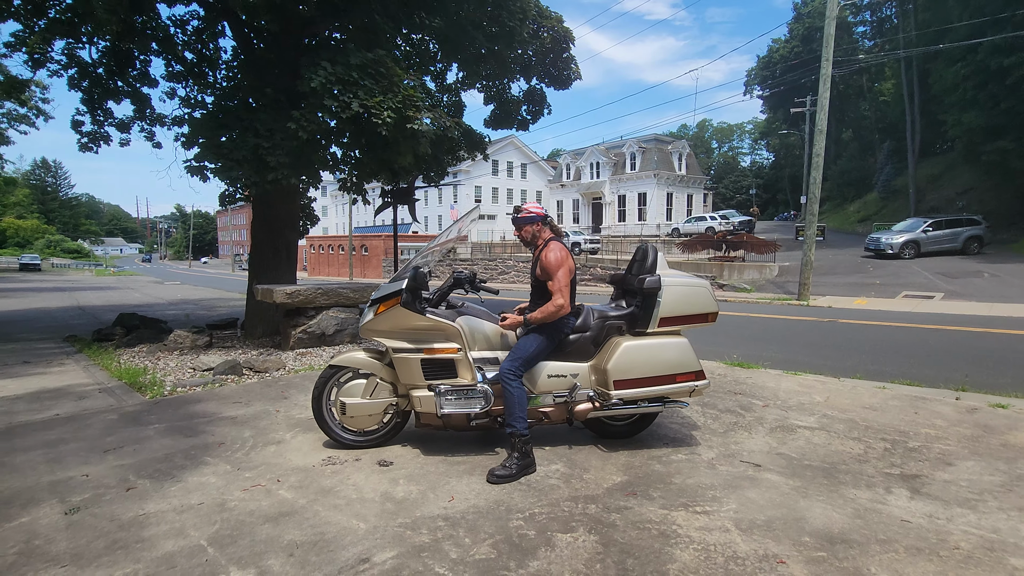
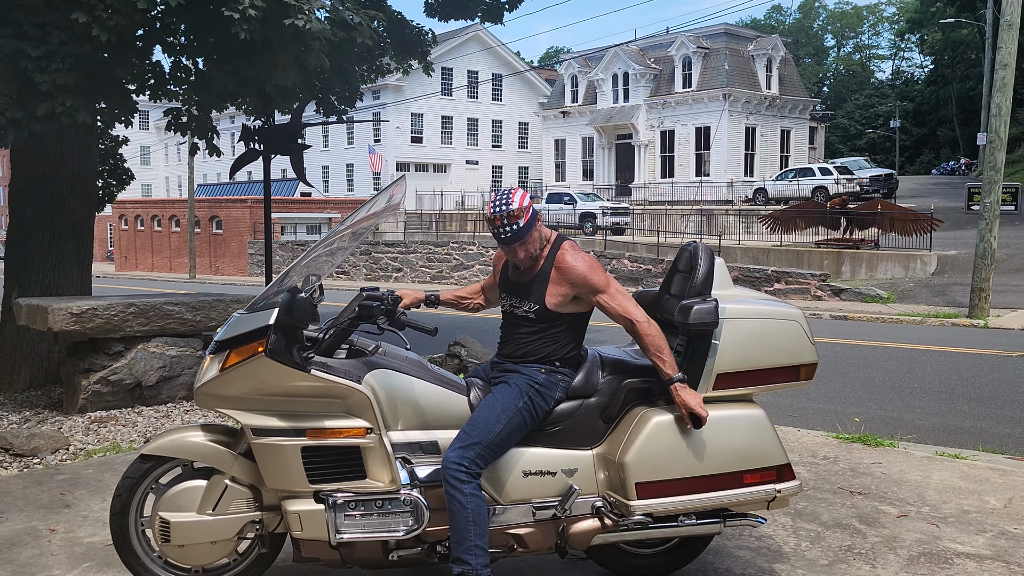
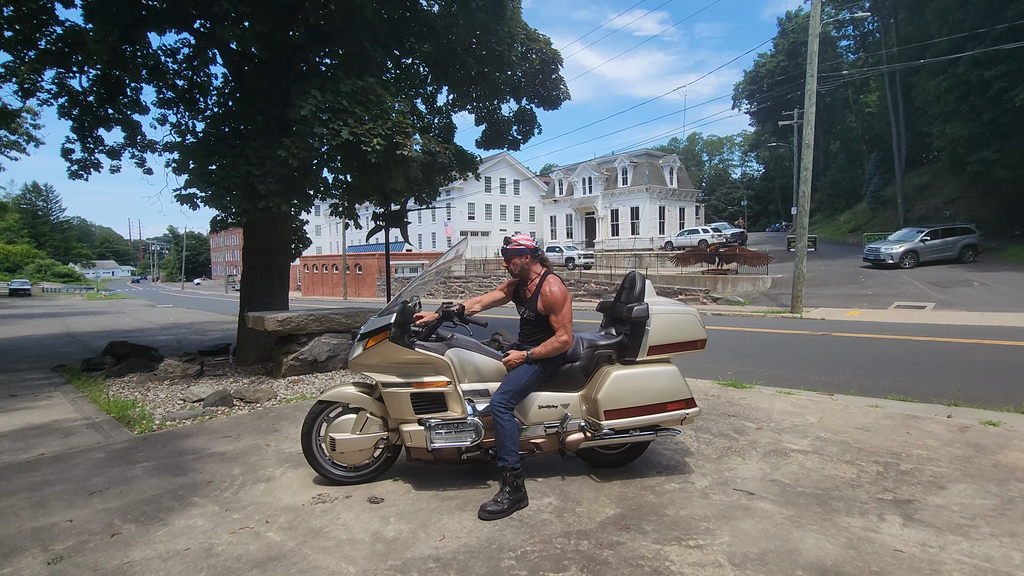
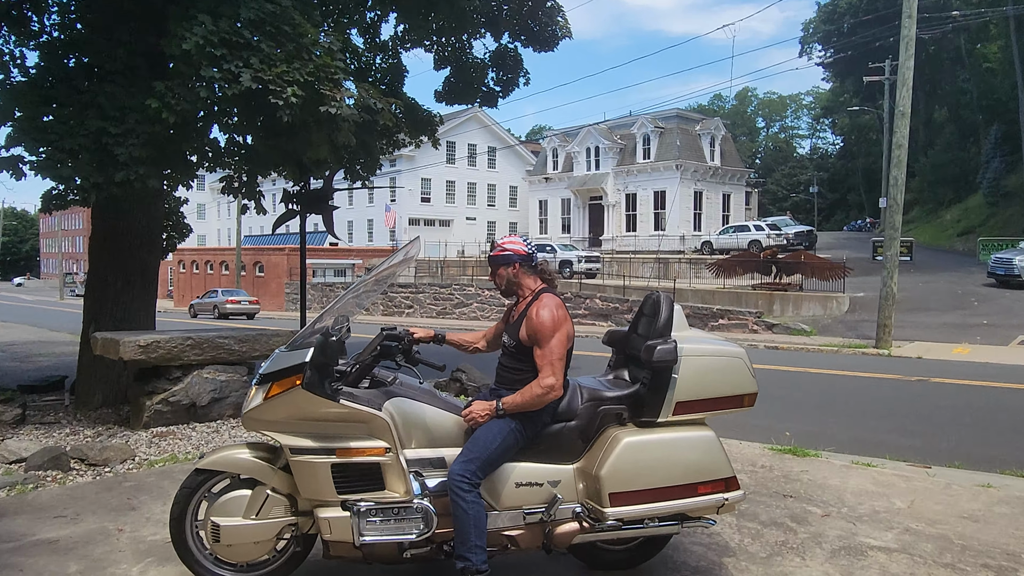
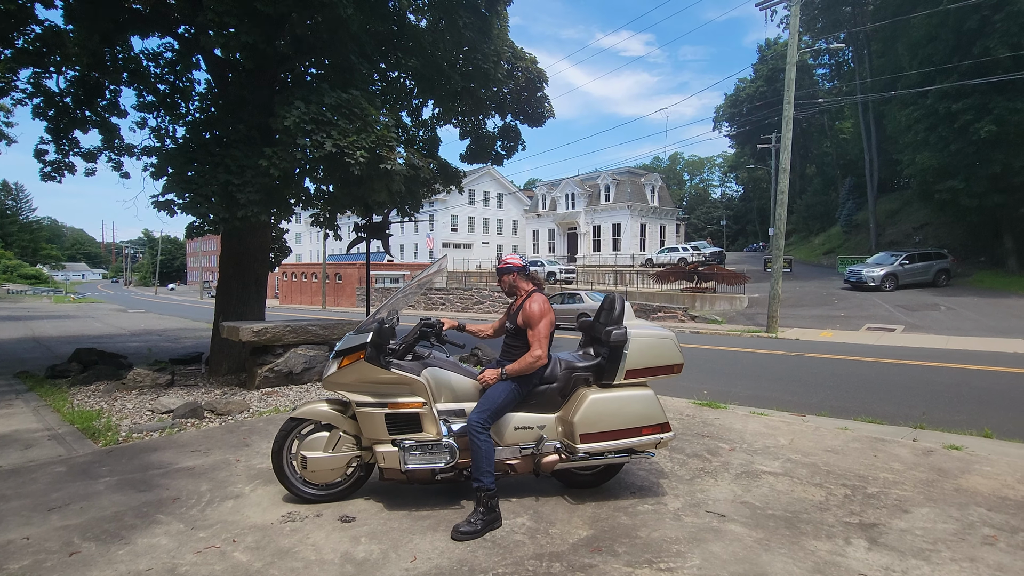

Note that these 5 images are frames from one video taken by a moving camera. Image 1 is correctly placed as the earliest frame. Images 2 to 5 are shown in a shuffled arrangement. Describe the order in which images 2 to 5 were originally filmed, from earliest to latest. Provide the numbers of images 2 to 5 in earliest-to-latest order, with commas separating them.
3, 5, 4, 2
